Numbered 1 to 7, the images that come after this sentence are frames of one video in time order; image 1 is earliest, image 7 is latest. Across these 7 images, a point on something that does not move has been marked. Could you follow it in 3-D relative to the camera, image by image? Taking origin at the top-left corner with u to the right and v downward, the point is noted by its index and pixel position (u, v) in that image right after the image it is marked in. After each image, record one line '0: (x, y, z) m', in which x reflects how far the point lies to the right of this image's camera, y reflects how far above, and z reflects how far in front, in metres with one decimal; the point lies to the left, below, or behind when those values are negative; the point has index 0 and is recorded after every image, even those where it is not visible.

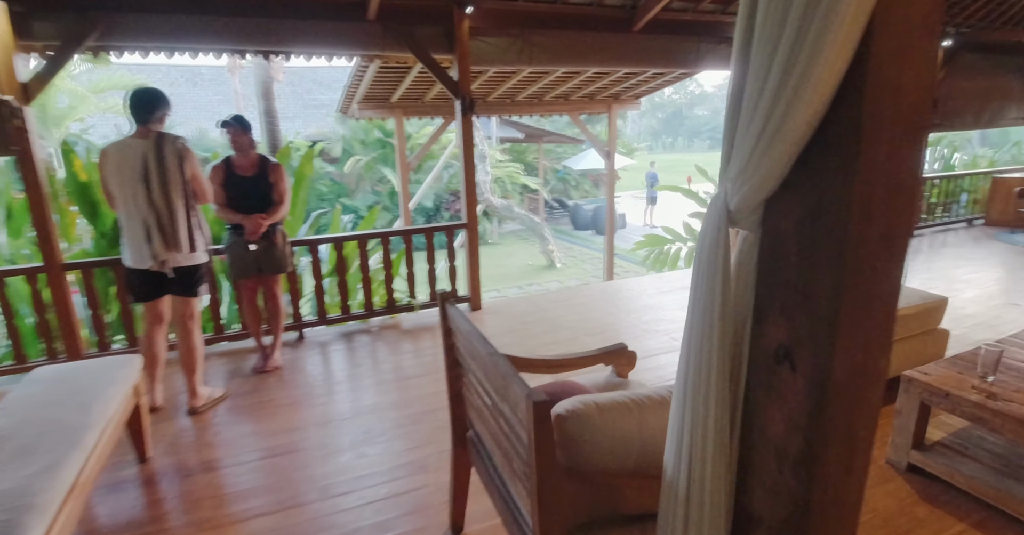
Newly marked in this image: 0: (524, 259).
0: (+0.2, +0.2, +10.8) m
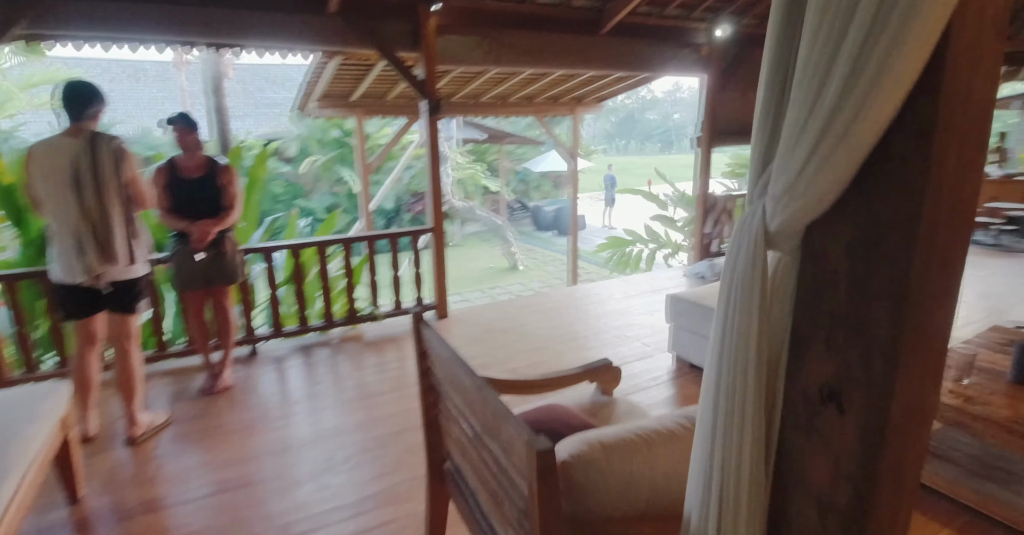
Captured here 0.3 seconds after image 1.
0: (-0.5, +0.1, +10.7) m
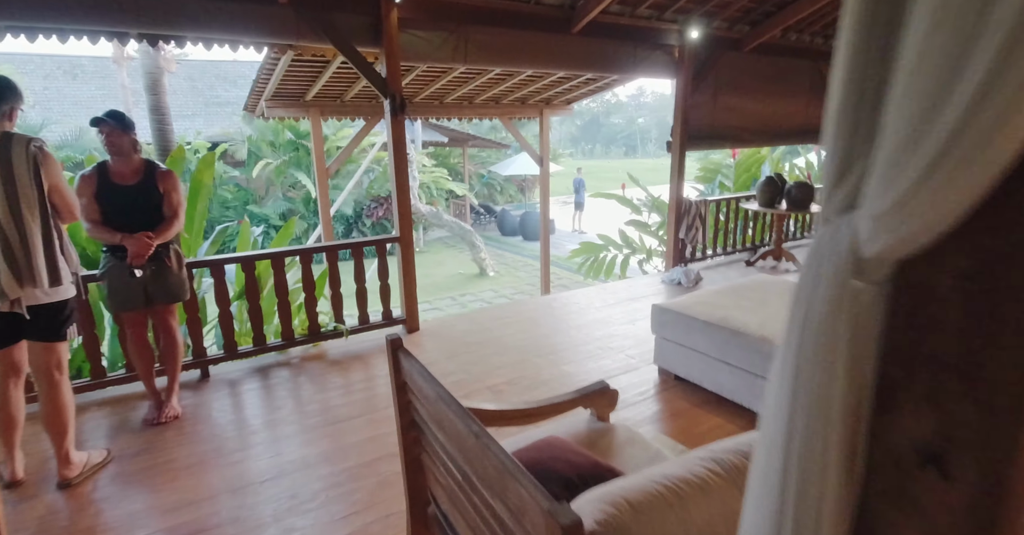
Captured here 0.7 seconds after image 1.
0: (-1.1, 0.0, +10.4) m
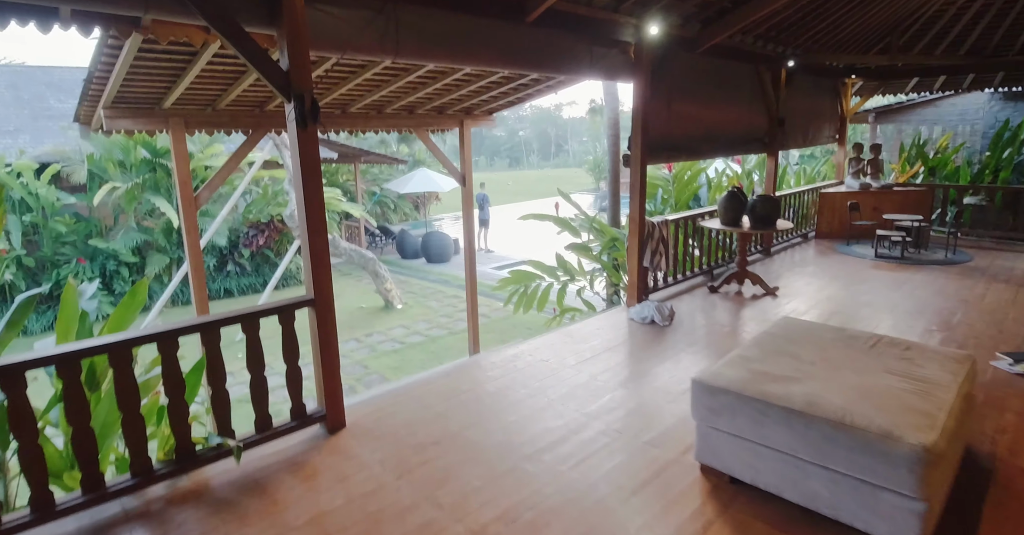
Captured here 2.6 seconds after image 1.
0: (-2.6, -0.5, +9.1) m
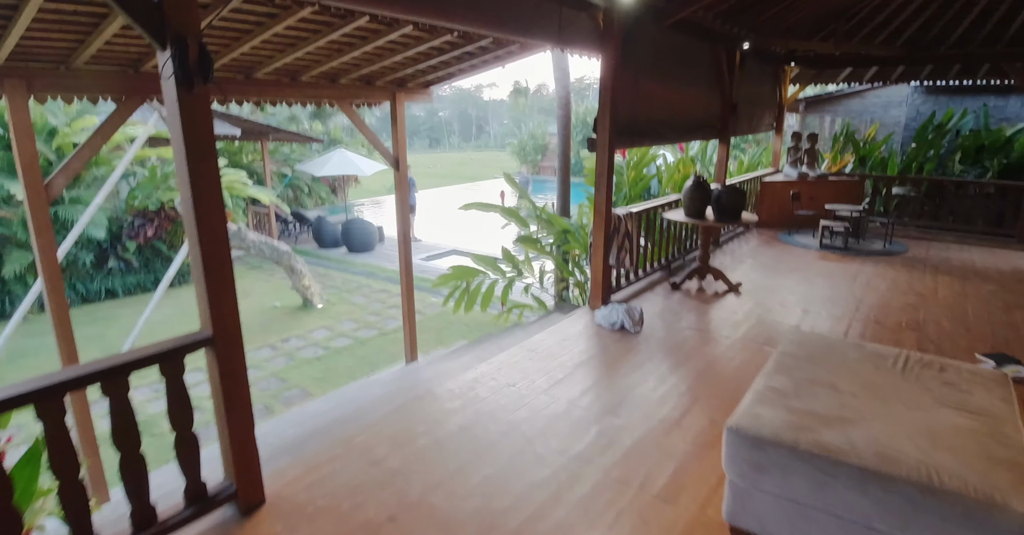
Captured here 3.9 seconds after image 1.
0: (-3.6, -0.5, +8.1) m
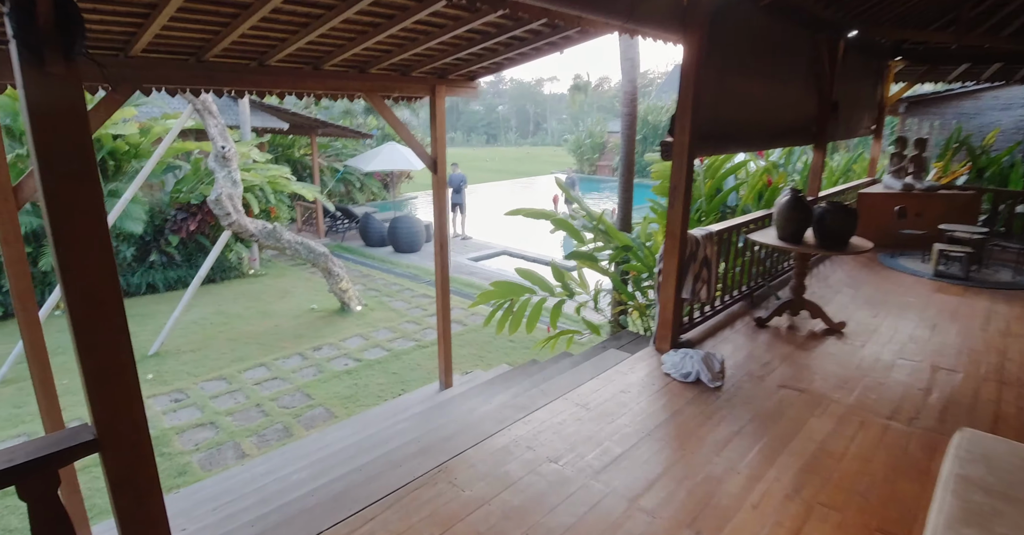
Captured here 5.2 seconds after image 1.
0: (-2.9, -0.5, +7.8) m
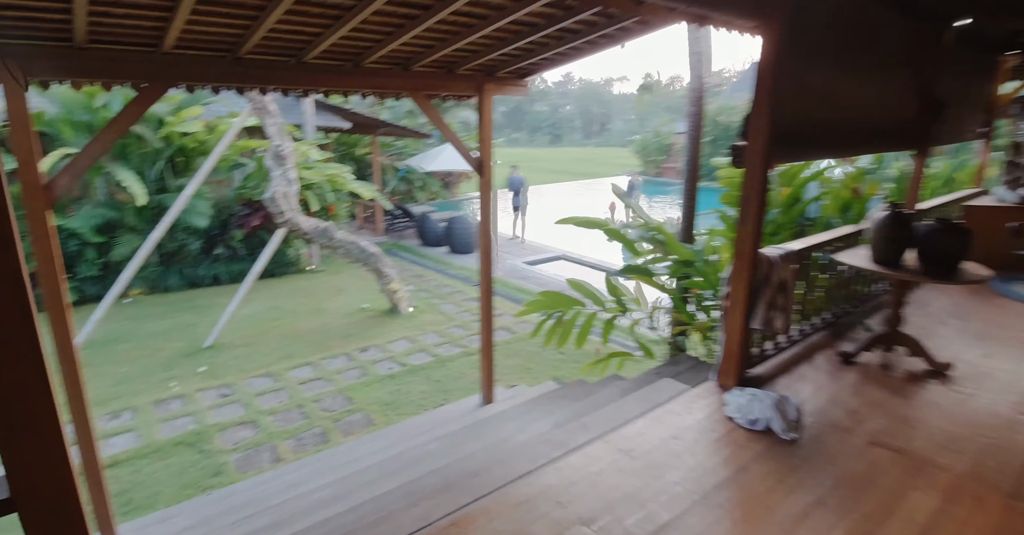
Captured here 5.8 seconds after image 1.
0: (-2.2, -0.4, +7.7) m
